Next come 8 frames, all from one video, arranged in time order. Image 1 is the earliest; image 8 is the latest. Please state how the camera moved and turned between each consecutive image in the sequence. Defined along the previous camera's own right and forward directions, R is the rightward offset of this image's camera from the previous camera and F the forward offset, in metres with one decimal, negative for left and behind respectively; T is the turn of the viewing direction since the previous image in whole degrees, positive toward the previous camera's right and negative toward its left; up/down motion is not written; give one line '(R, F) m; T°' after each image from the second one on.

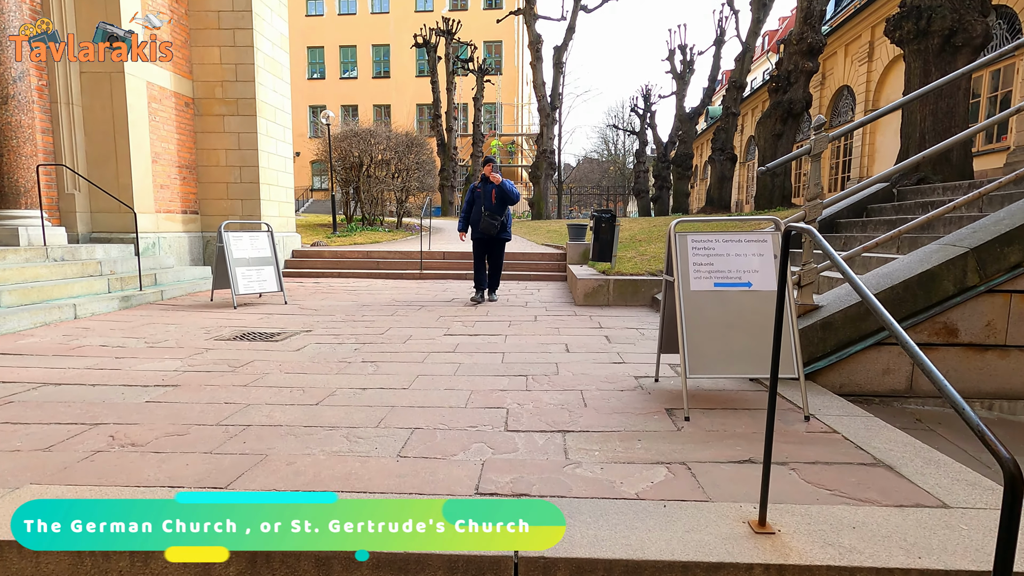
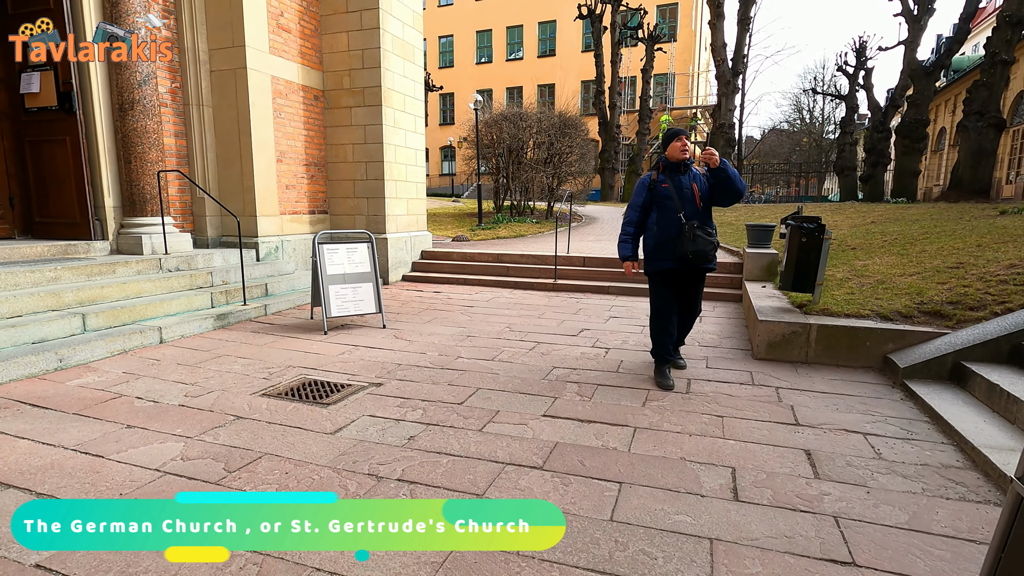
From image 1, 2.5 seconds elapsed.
(+0.2, +1.6) m; -17°
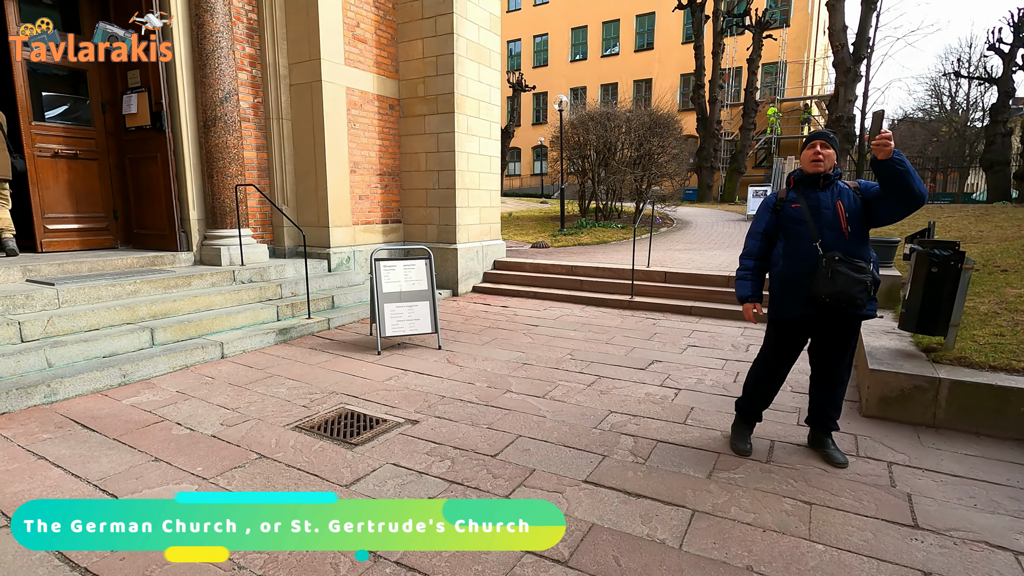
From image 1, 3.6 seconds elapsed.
(+0.3, +0.5) m; -10°
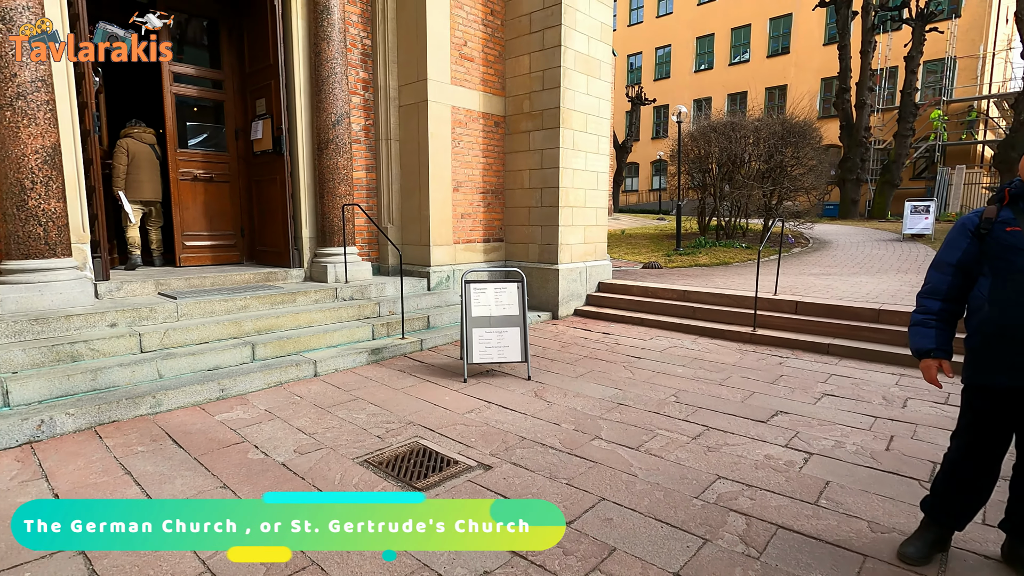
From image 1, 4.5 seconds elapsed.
(+0.2, +0.4) m; -12°
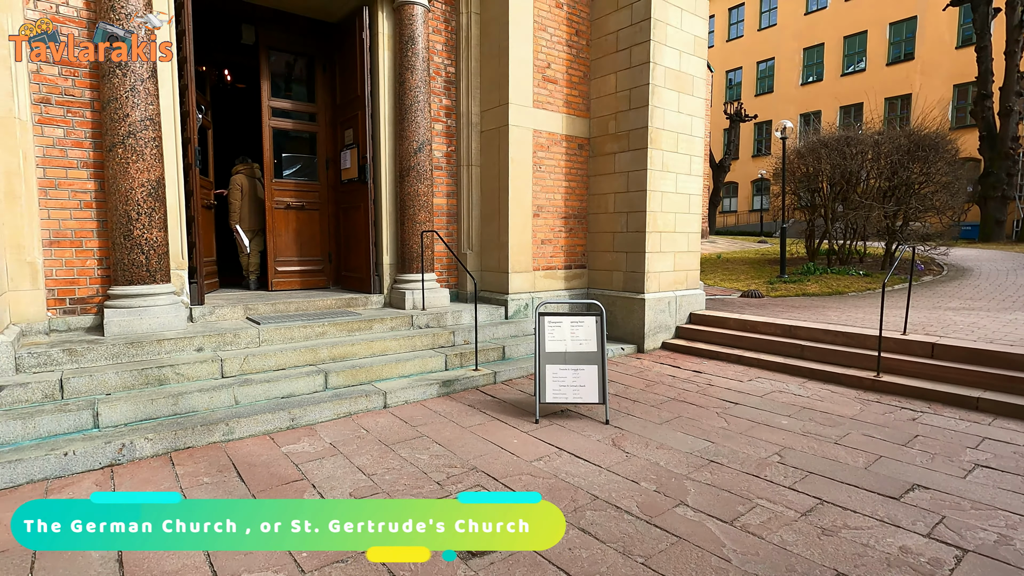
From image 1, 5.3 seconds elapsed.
(+0.1, +0.3) m; -10°
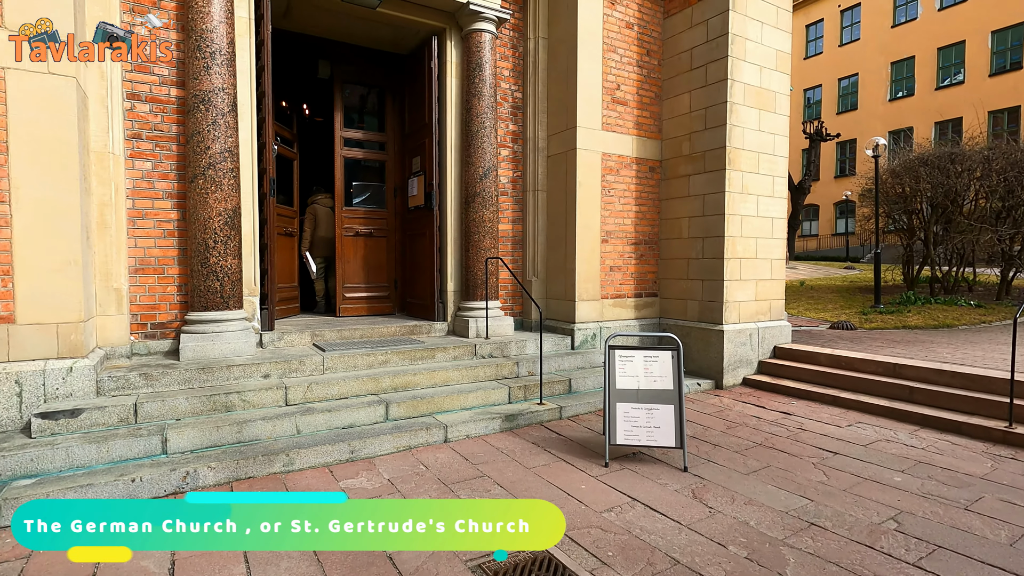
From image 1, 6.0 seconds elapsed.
(0.0, +0.2) m; -7°
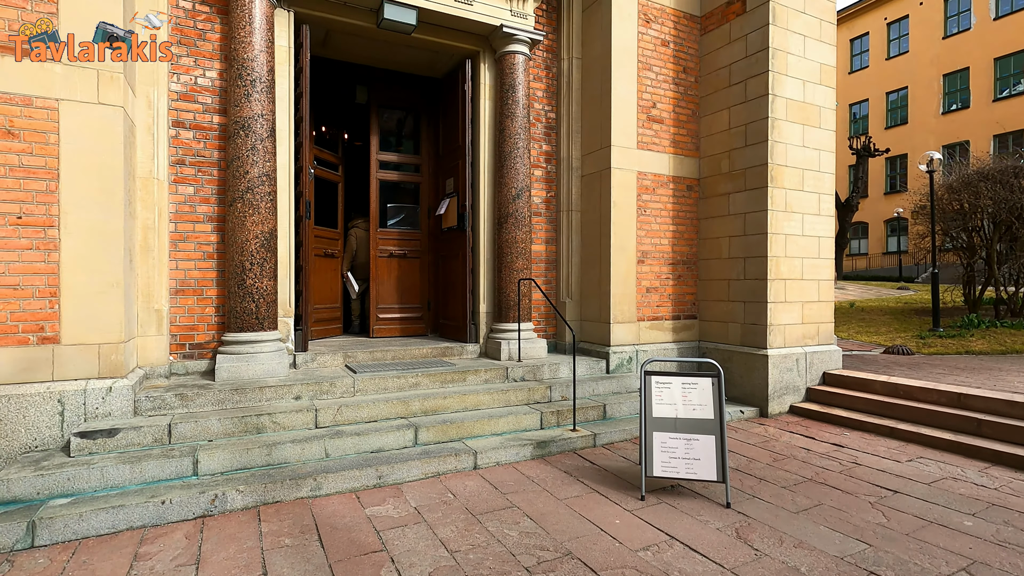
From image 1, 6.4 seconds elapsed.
(0.0, +0.1) m; -4°
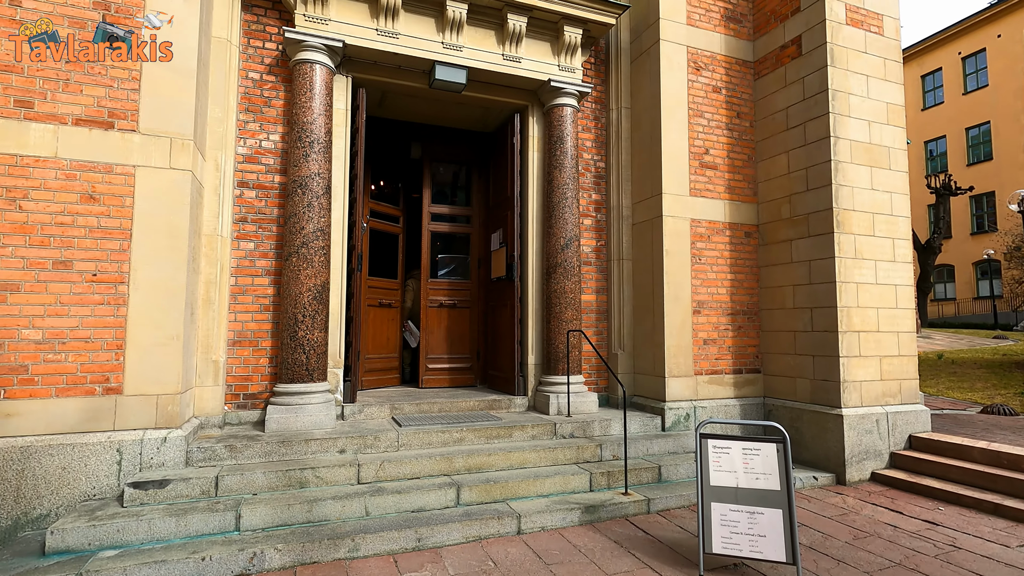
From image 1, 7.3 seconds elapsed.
(+0.1, +0.1) m; -6°
